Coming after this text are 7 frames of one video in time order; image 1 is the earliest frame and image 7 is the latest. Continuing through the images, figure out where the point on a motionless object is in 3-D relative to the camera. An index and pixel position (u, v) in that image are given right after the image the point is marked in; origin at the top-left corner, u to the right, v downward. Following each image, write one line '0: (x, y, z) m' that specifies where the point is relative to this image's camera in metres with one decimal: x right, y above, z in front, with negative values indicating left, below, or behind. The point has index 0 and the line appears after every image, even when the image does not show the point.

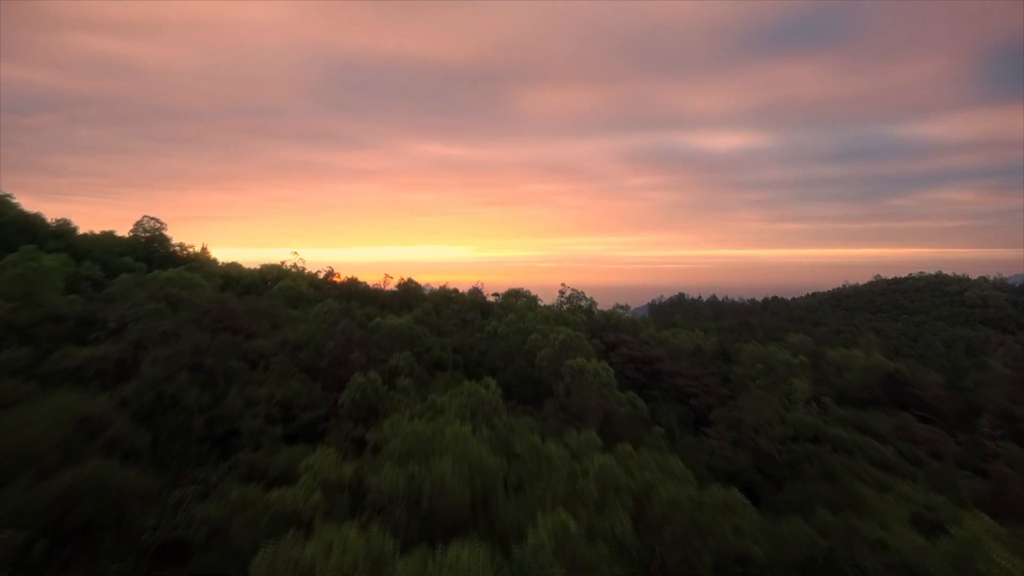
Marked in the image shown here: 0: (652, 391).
0: (+4.1, -3.1, +12.9) m
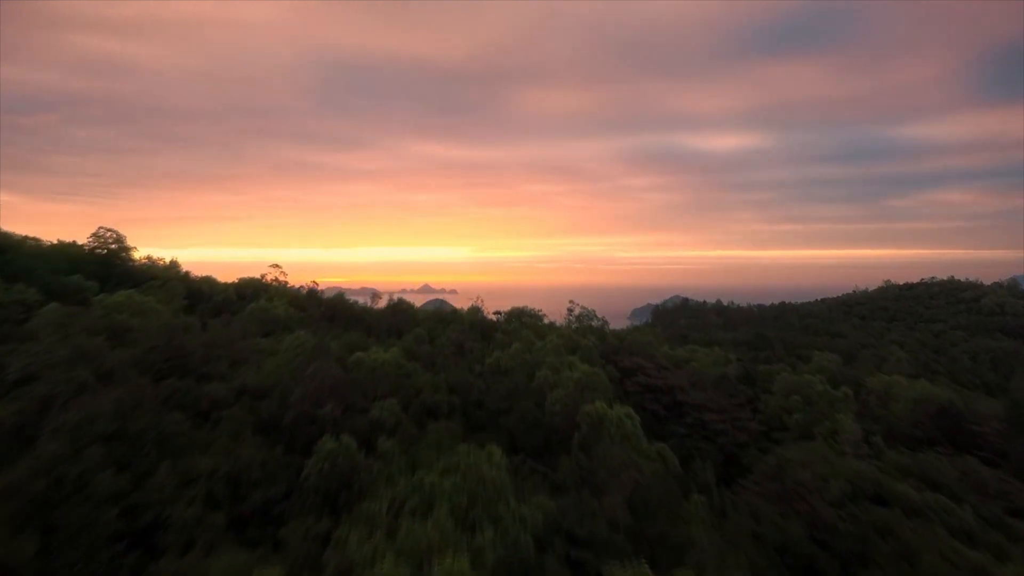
0: (+4.2, -3.7, +11.4) m
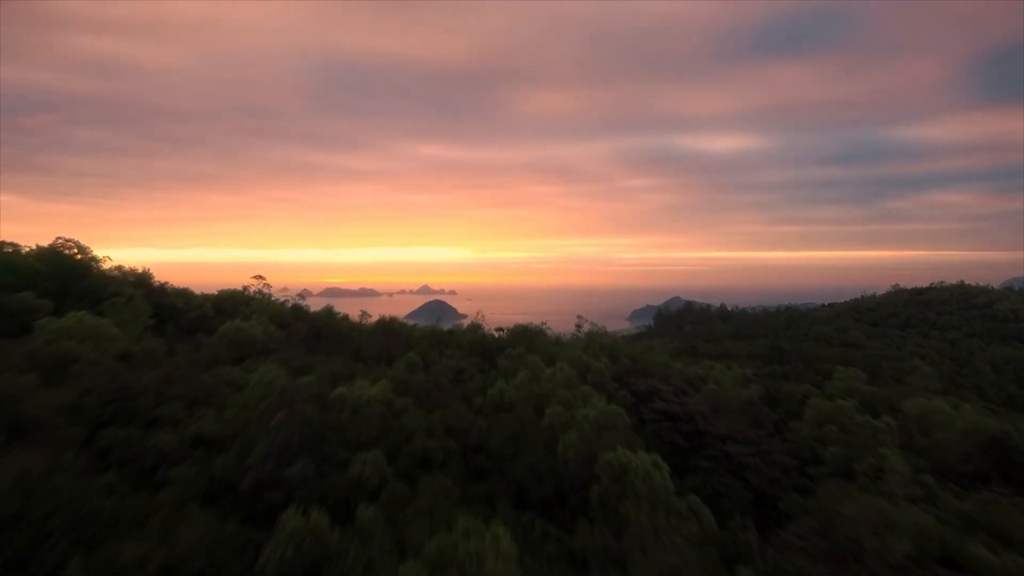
0: (+4.3, -4.1, +10.2) m
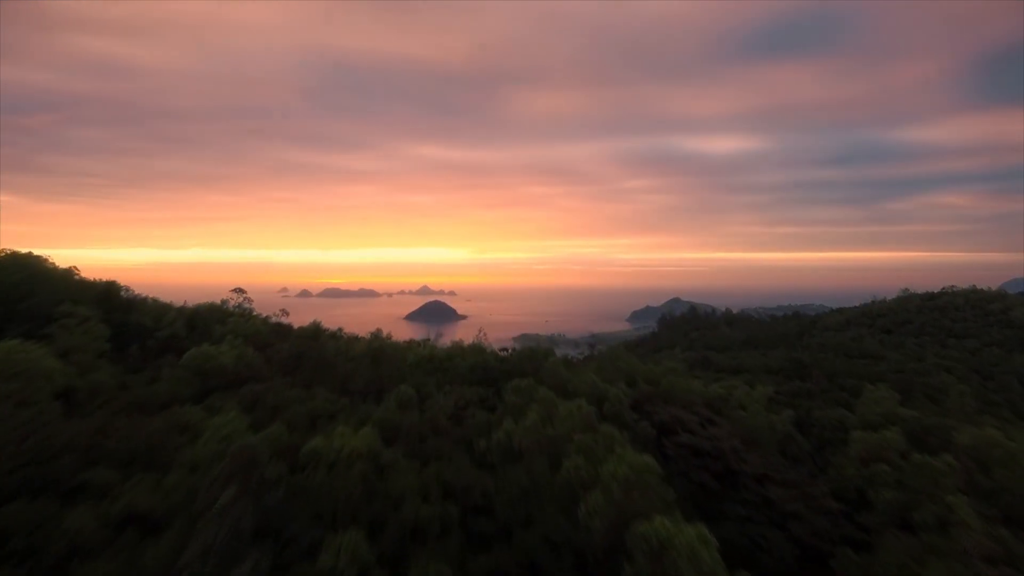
0: (+4.5, -4.5, +8.9) m
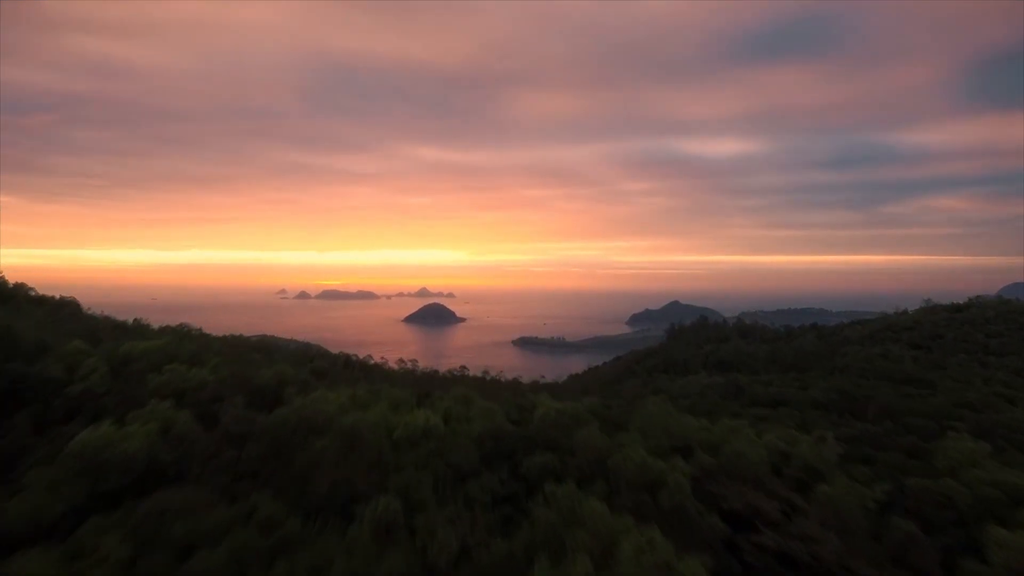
0: (+4.9, -5.4, +6.3) m
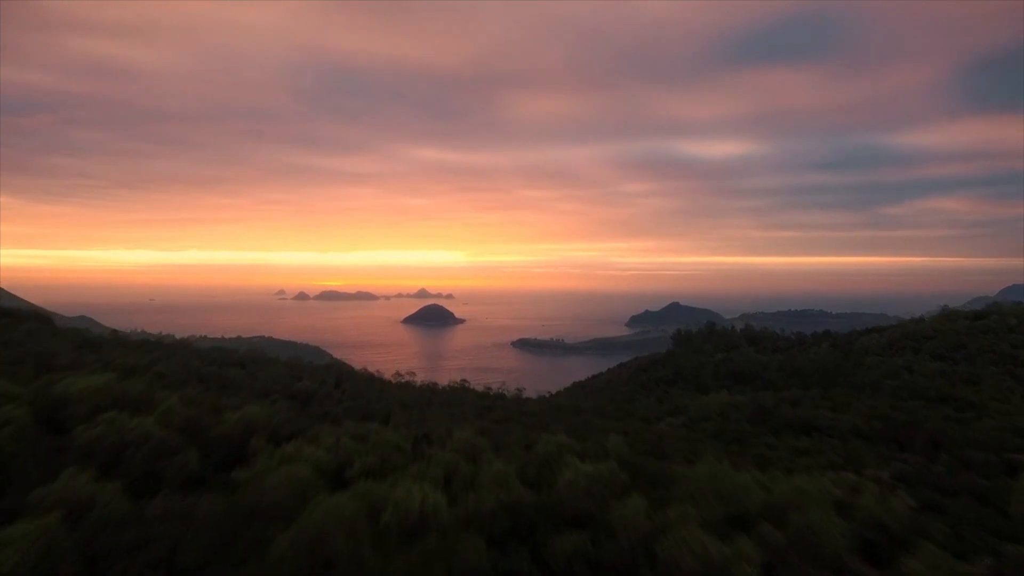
0: (+5.2, -5.9, +4.5) m
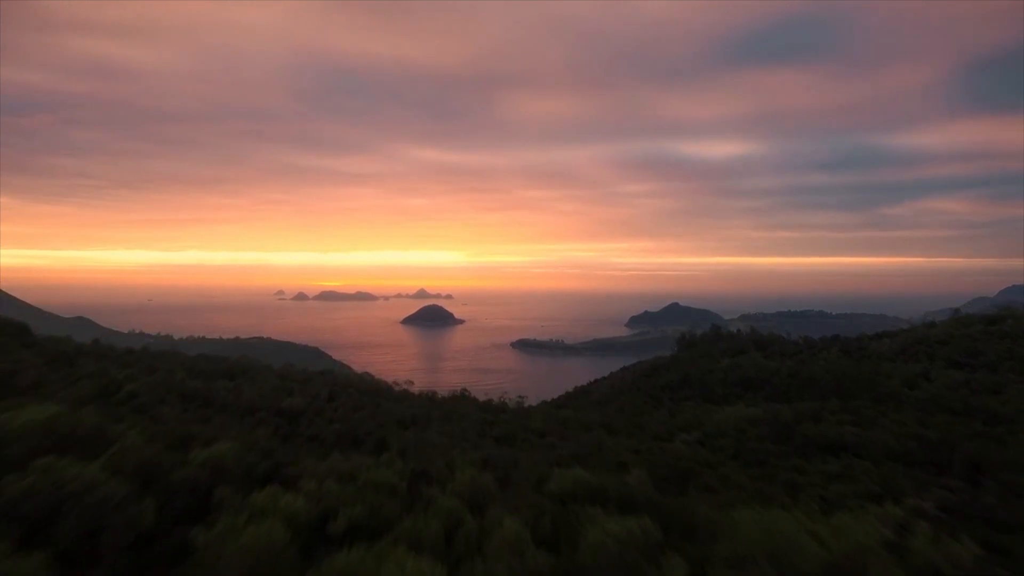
0: (+5.4, -6.2, +3.4) m
